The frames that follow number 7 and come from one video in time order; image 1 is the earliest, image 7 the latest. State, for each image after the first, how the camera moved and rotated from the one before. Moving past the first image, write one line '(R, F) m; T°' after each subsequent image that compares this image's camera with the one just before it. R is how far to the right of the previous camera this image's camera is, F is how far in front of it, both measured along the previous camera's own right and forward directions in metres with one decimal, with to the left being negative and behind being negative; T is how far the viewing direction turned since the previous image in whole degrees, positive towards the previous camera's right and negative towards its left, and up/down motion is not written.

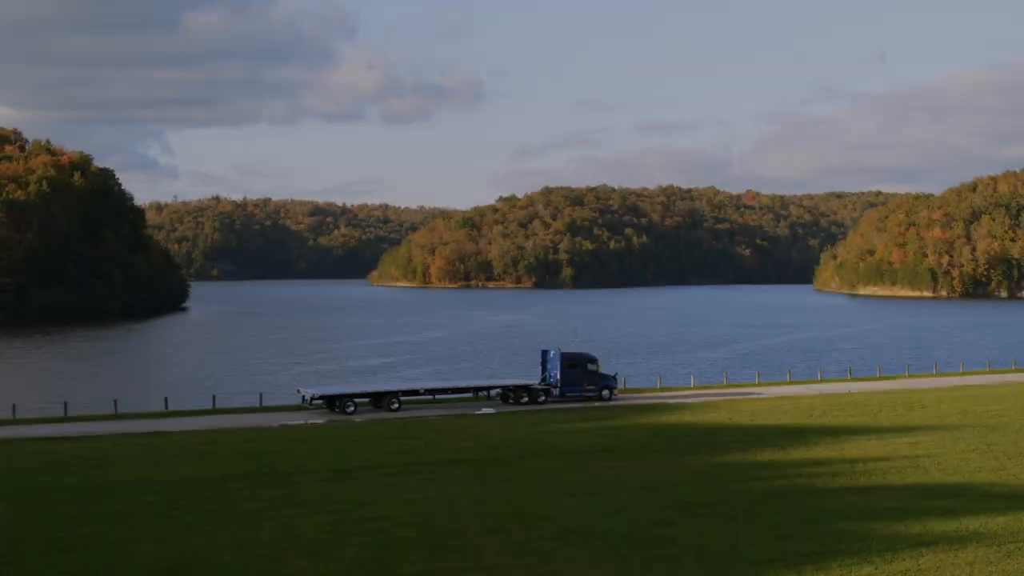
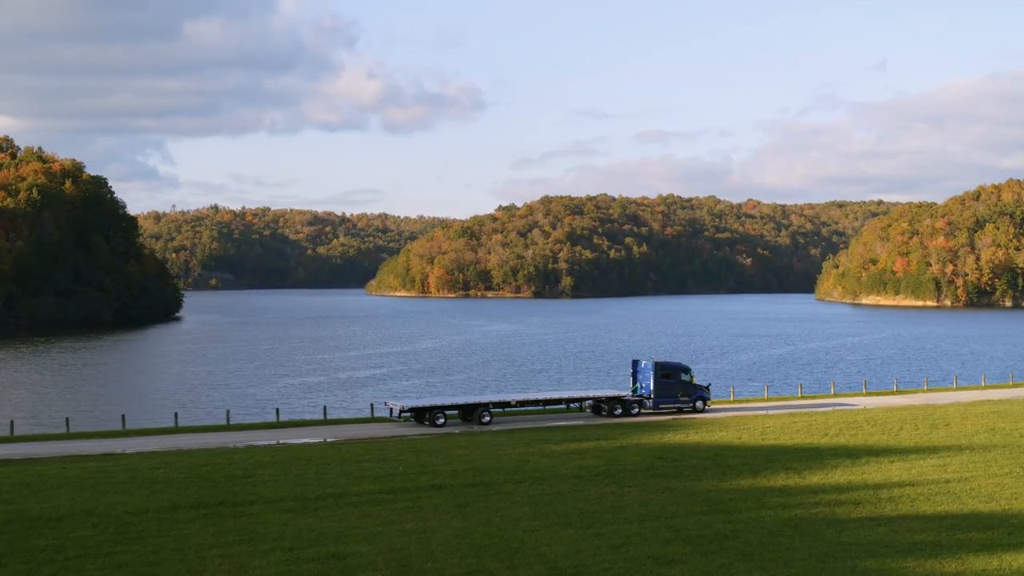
(+0.3, +2.6) m; 0°
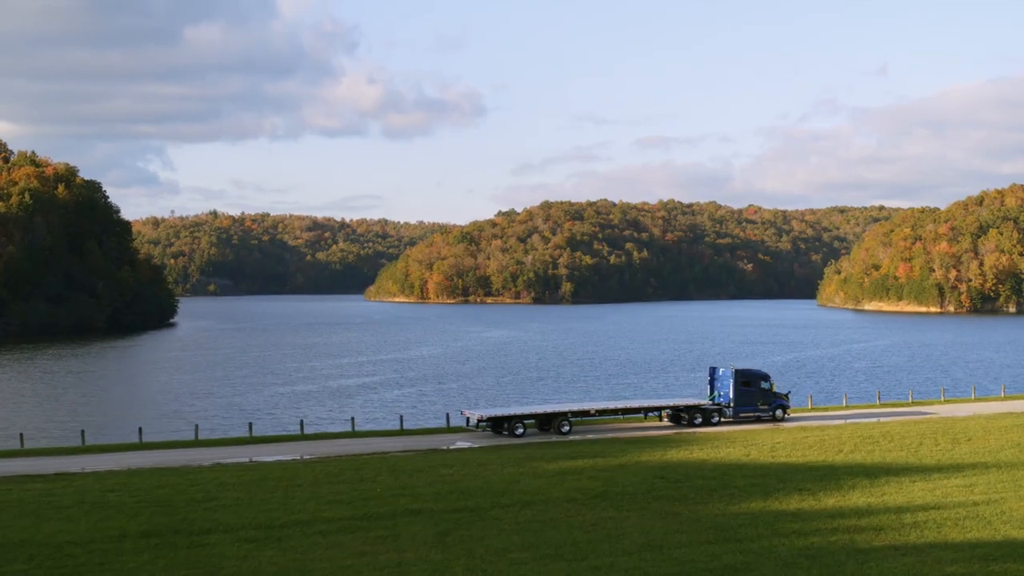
(+0.3, +2.1) m; 0°
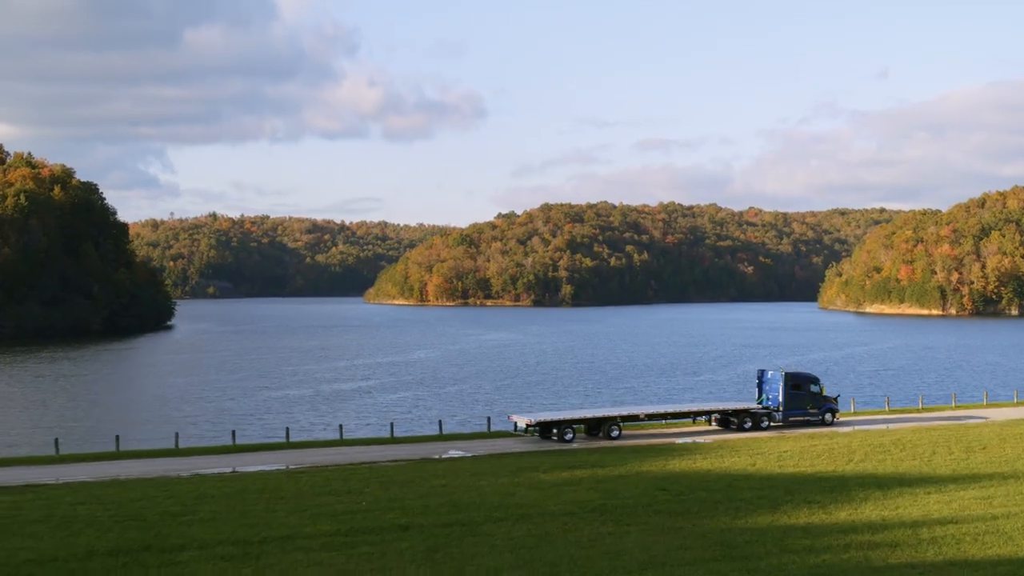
(+0.1, +1.2) m; 0°
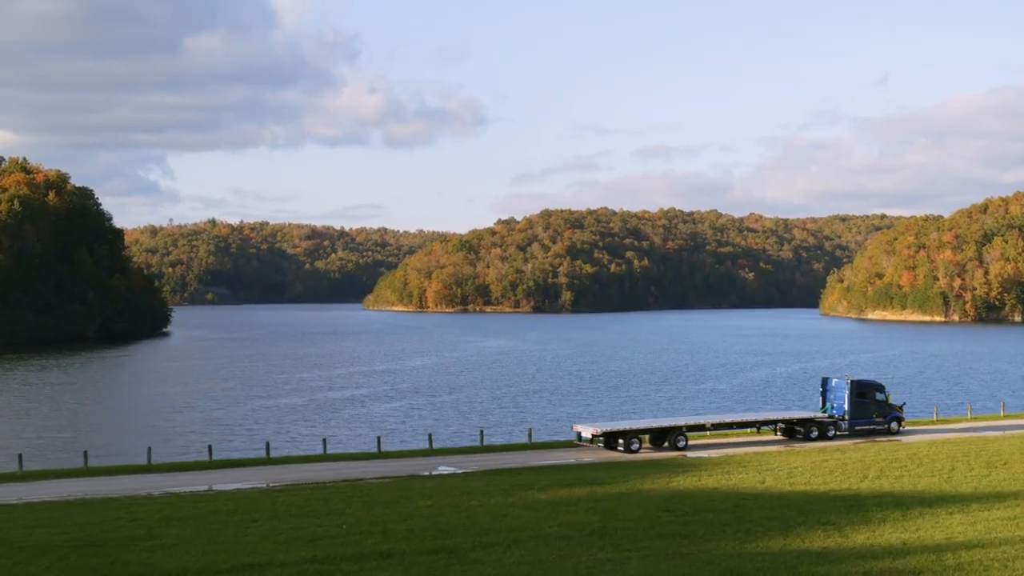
(+0.2, +1.6) m; 0°
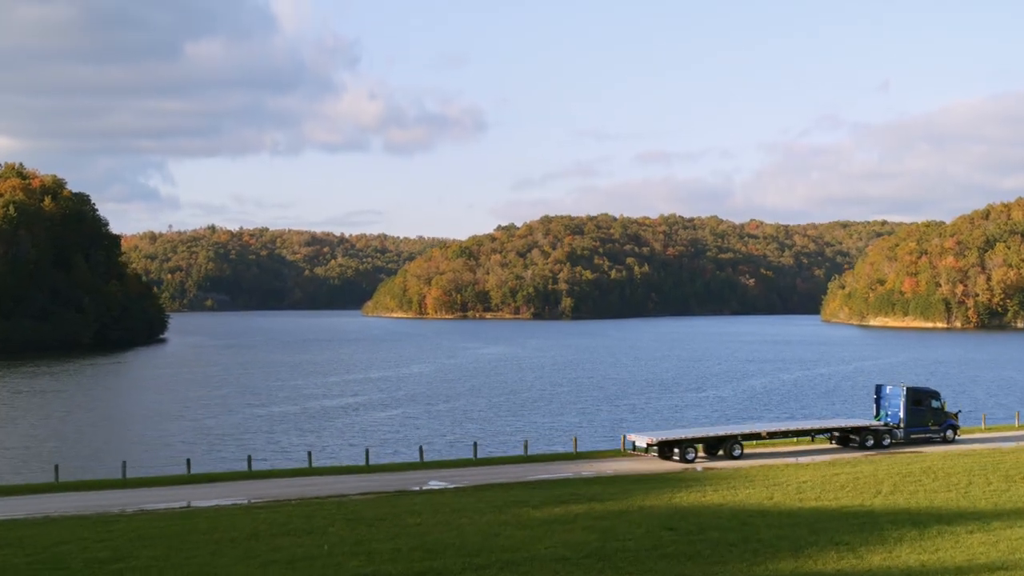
(+0.2, +1.2) m; 0°
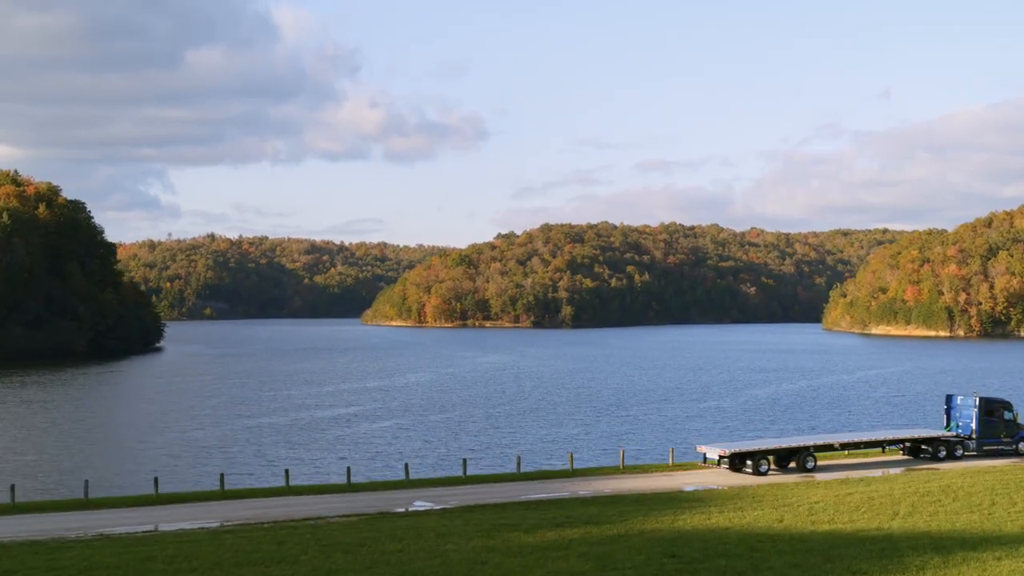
(+0.2, +1.6) m; 0°
